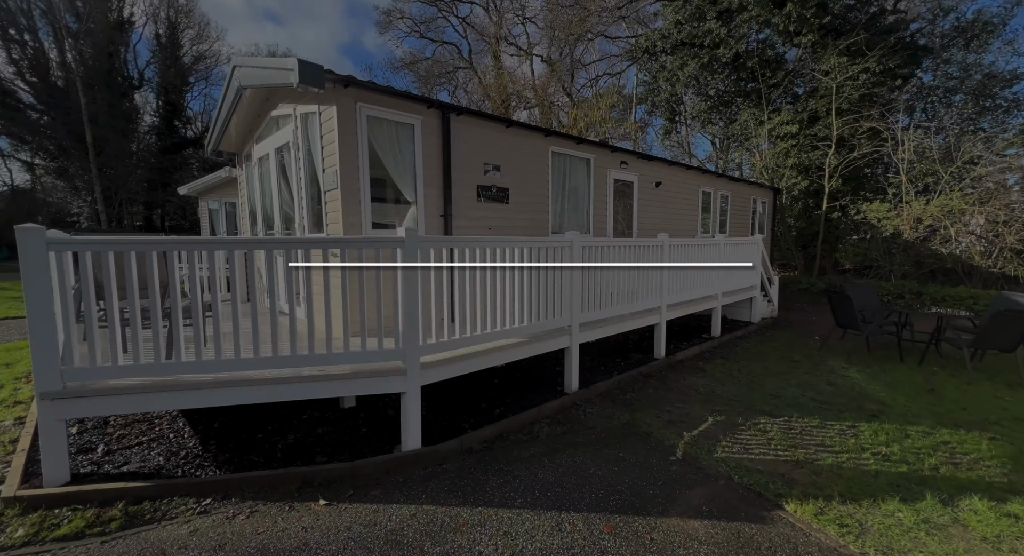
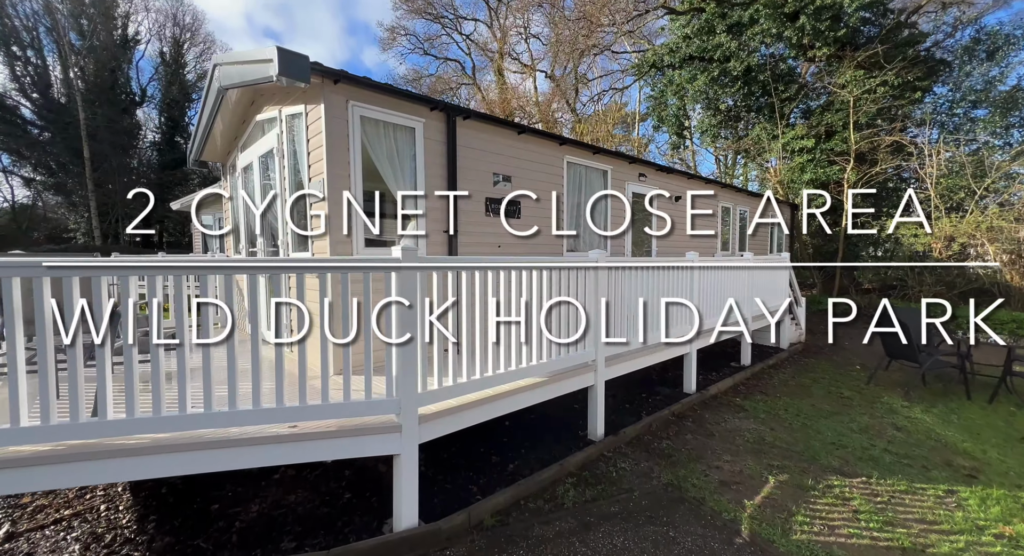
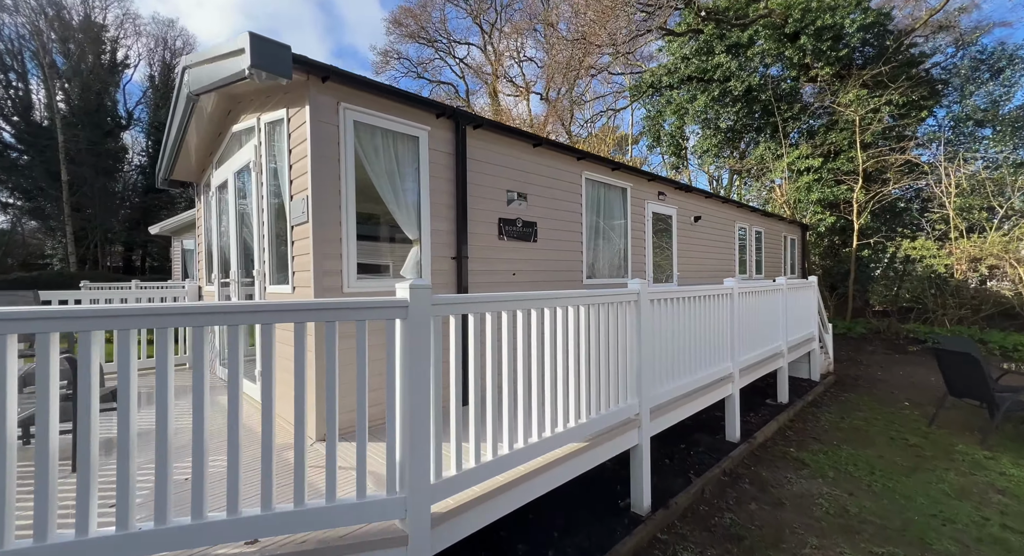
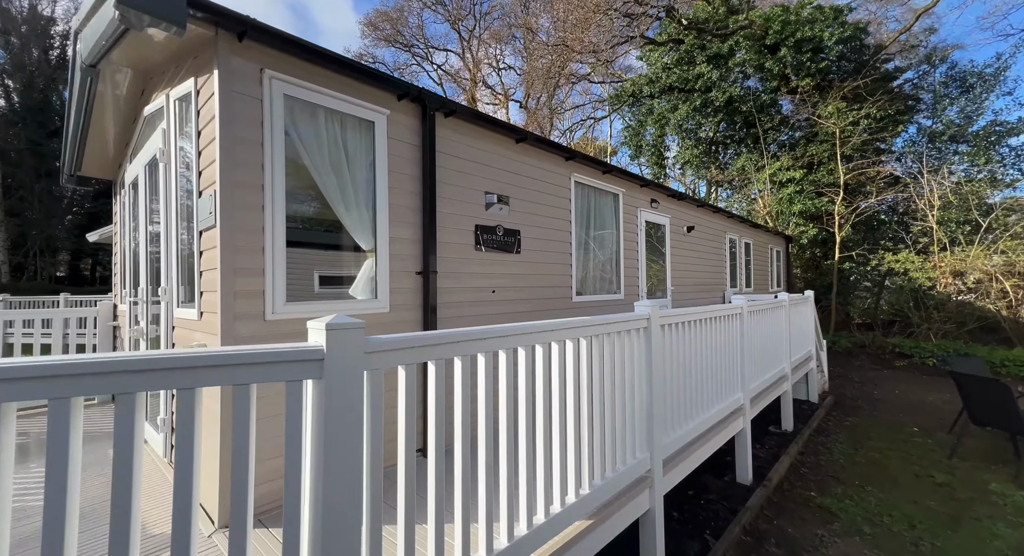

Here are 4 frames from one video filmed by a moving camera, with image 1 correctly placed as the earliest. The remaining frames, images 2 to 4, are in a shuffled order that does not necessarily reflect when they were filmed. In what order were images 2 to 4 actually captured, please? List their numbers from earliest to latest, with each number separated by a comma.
2, 3, 4
